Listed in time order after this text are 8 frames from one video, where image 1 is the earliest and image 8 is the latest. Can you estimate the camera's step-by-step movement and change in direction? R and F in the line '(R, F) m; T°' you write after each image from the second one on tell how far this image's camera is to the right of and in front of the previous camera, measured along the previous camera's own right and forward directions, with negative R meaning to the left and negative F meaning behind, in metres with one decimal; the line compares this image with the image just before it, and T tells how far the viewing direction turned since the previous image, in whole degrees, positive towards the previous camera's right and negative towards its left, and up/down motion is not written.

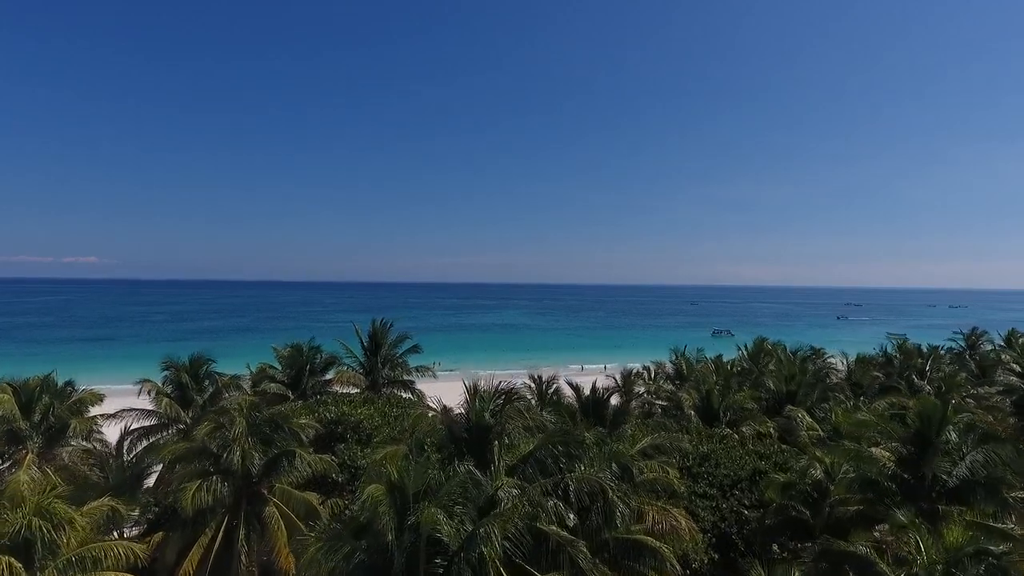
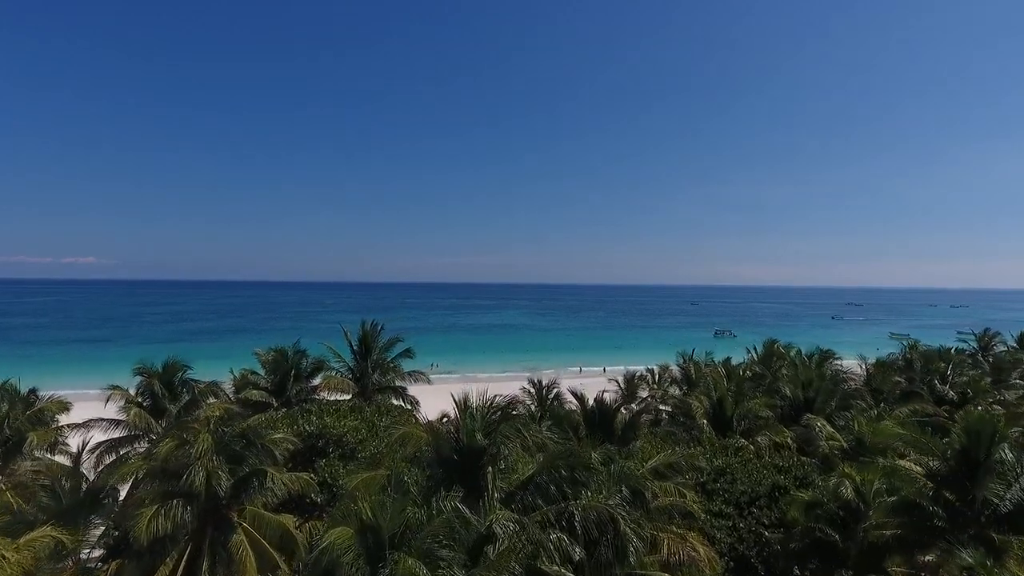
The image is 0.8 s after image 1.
(+0.1, +1.1) m; 0°
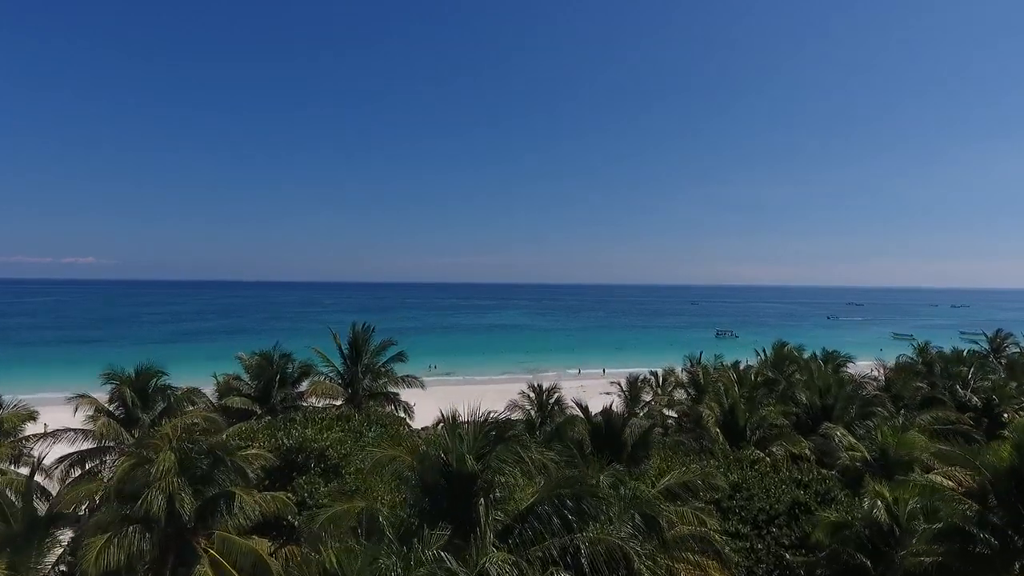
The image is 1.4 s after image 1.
(+0.1, +1.0) m; 0°
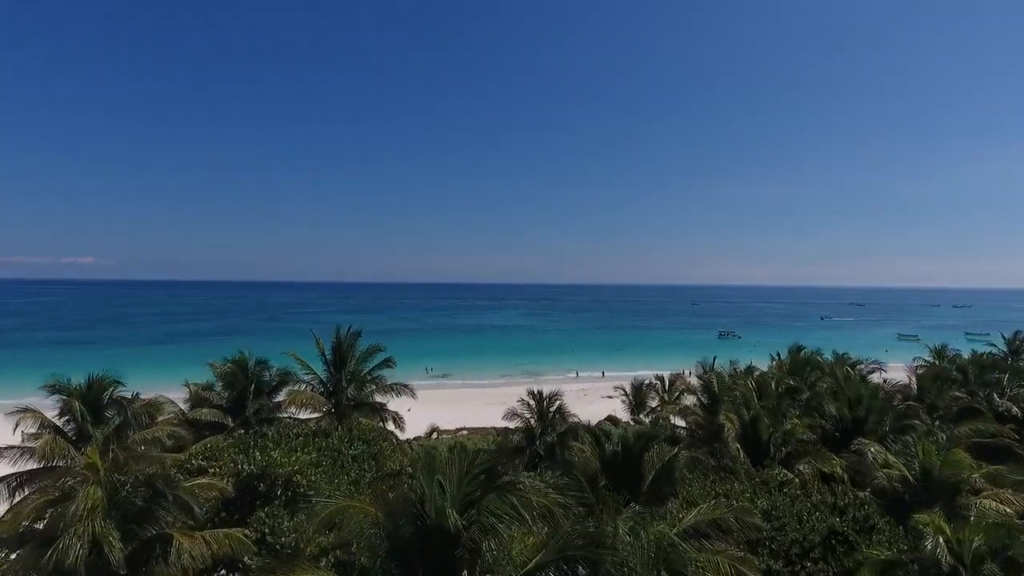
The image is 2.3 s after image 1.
(+0.1, +1.5) m; 0°
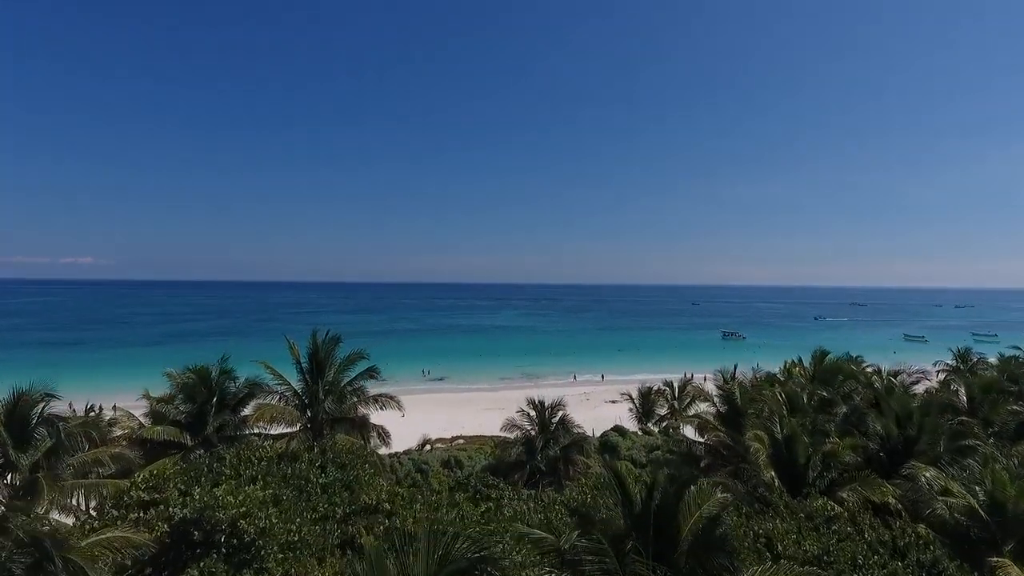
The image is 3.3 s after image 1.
(0.0, +1.8) m; 0°
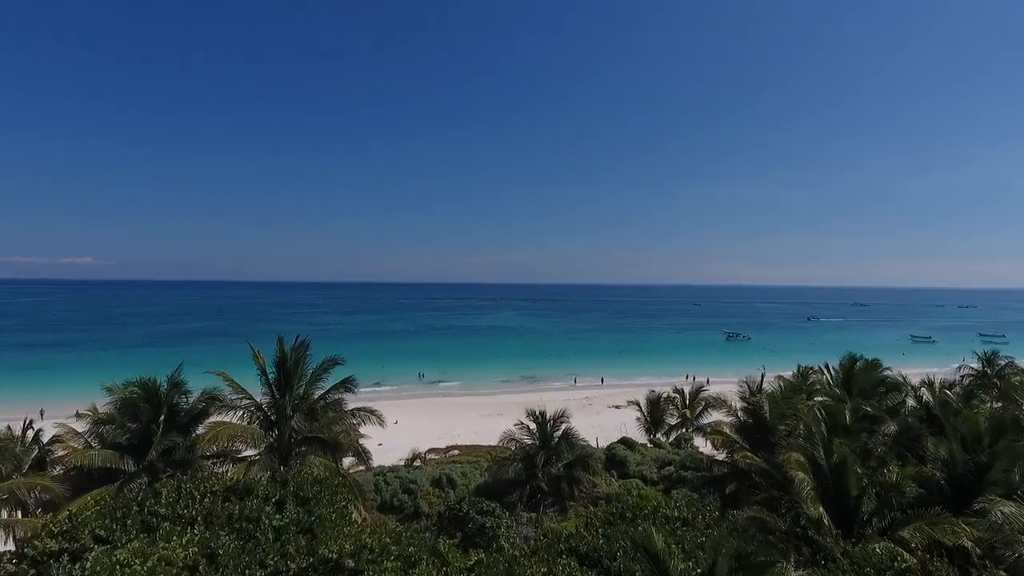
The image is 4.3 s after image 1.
(+0.1, +1.9) m; 0°
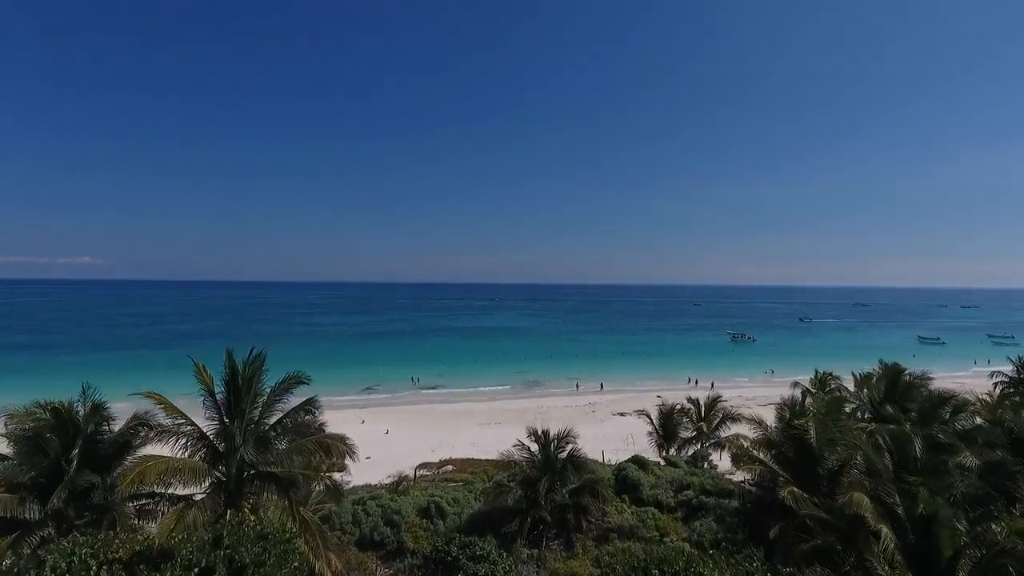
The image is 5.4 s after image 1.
(0.0, +2.1) m; 0°
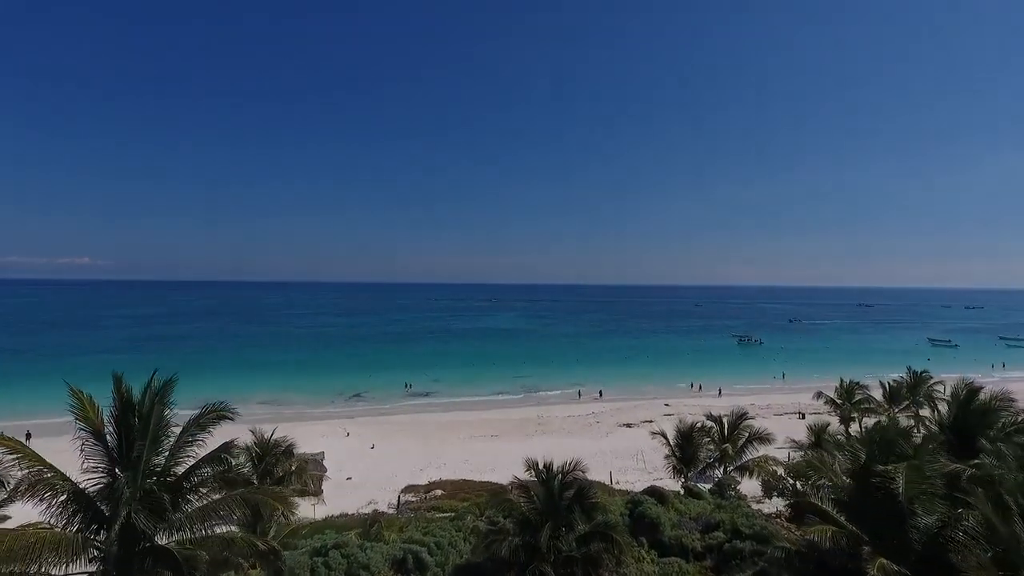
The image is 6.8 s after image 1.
(+0.1, +2.7) m; 0°
